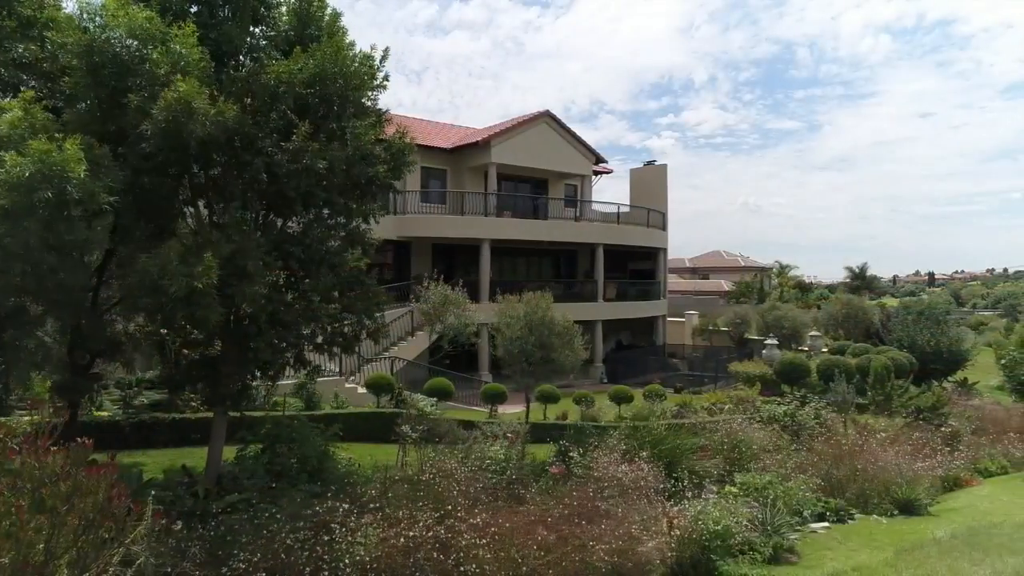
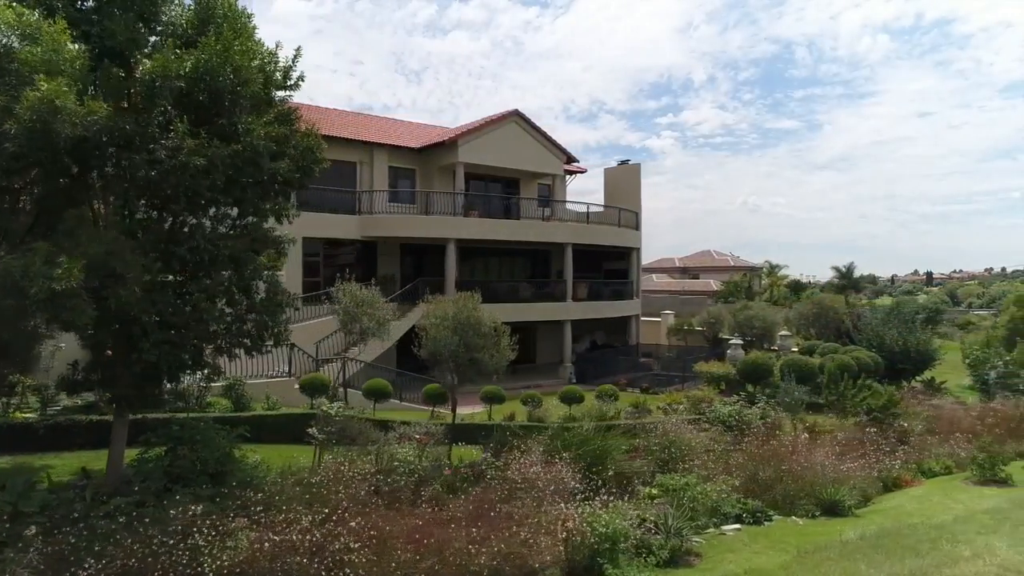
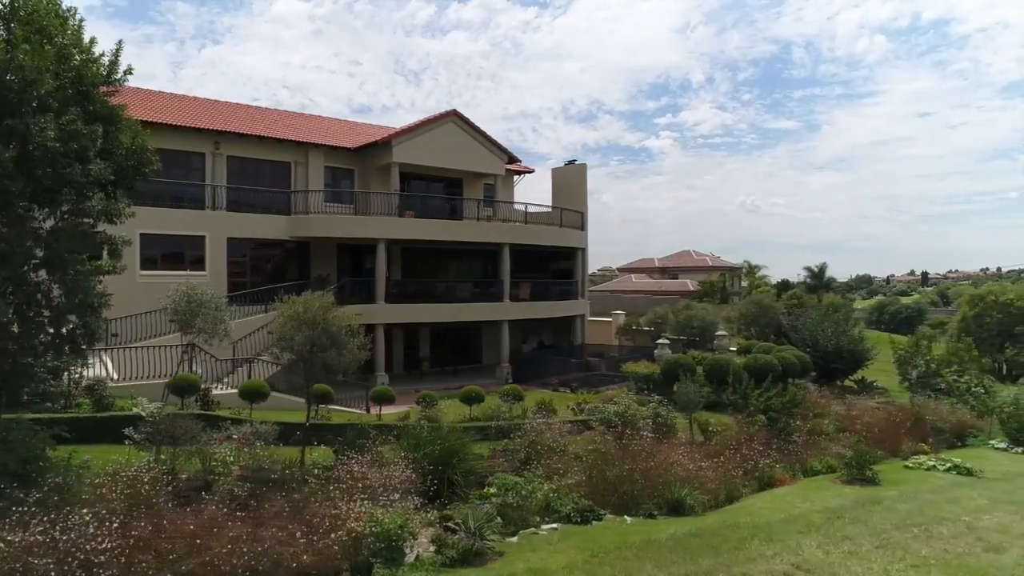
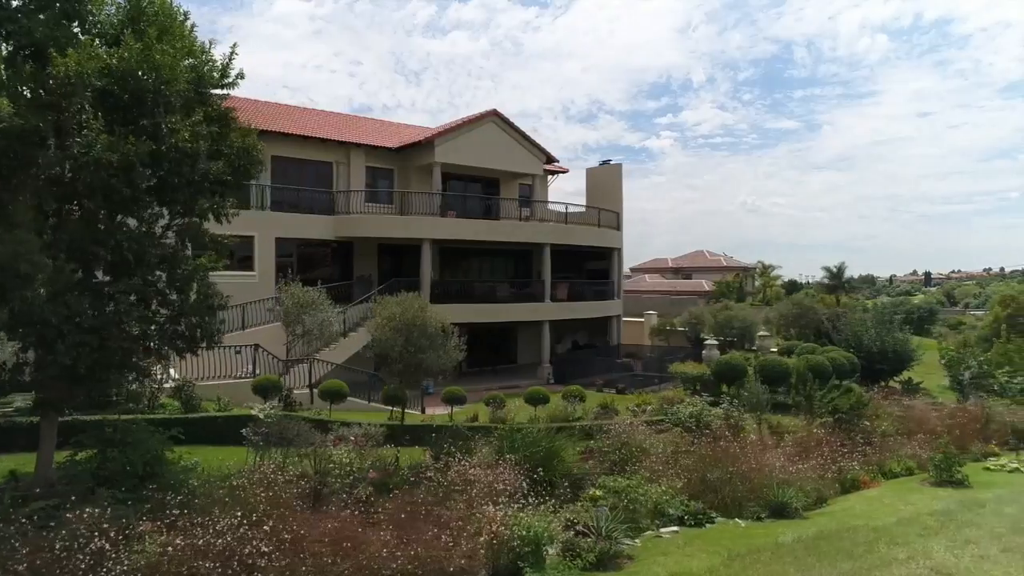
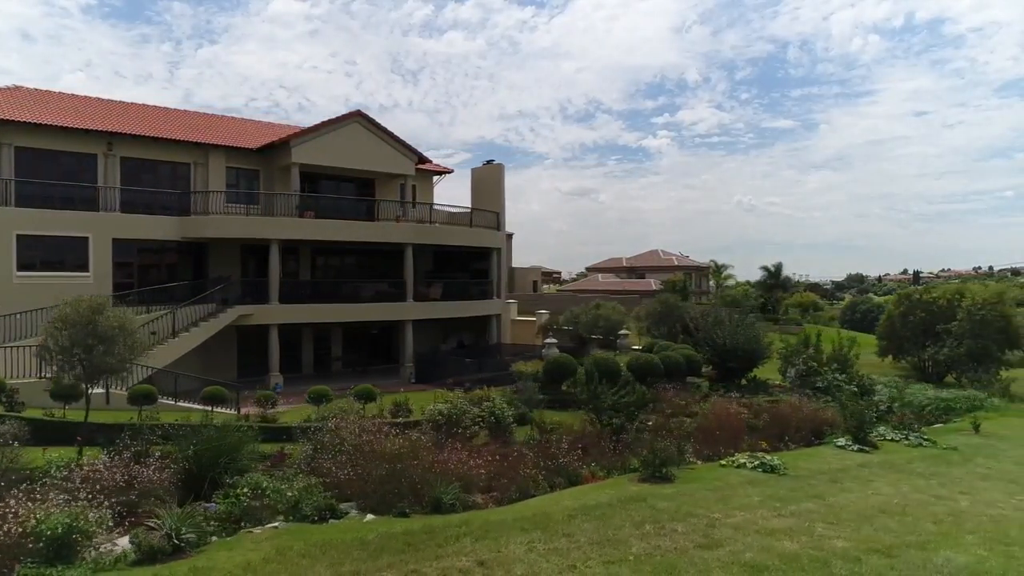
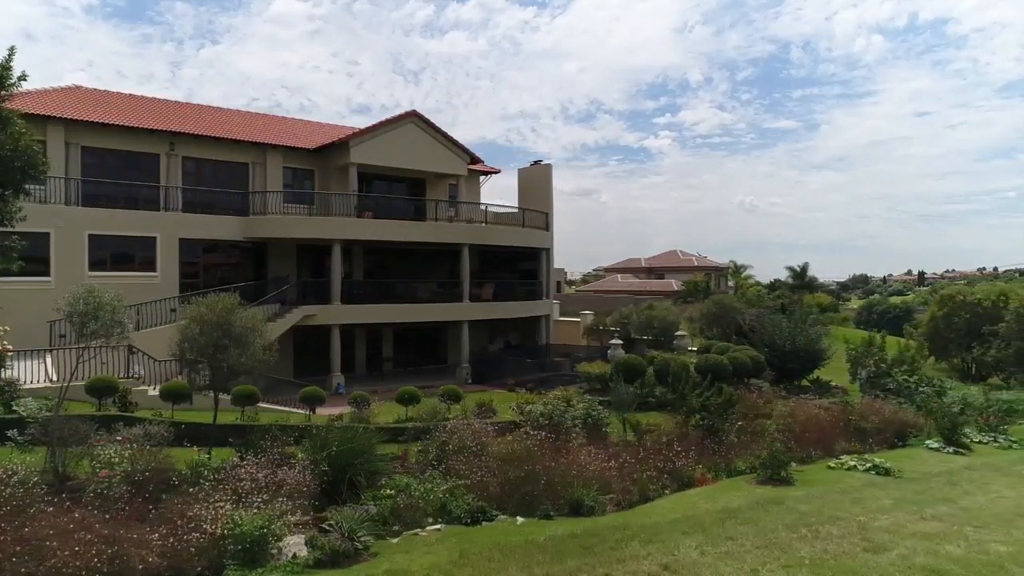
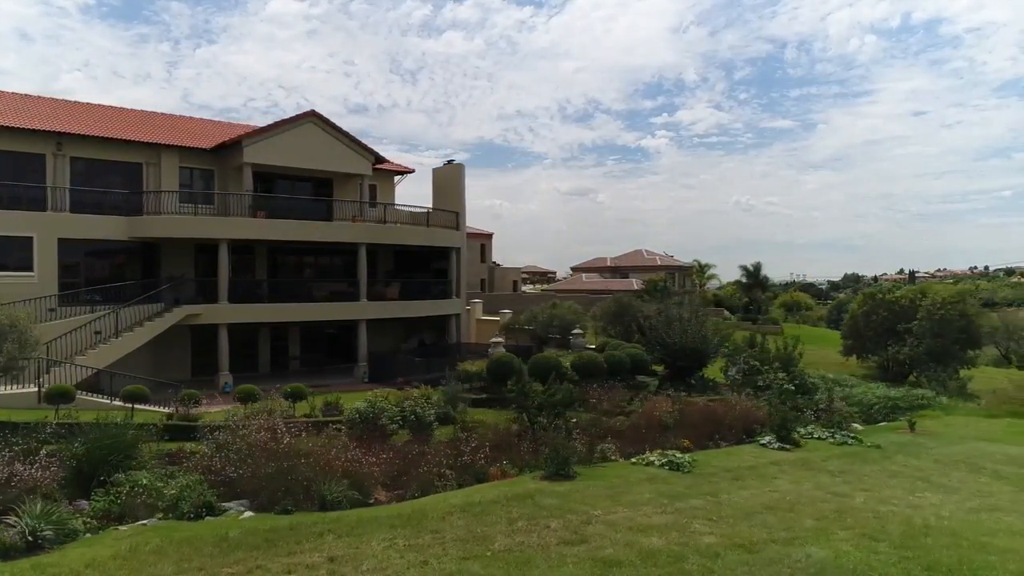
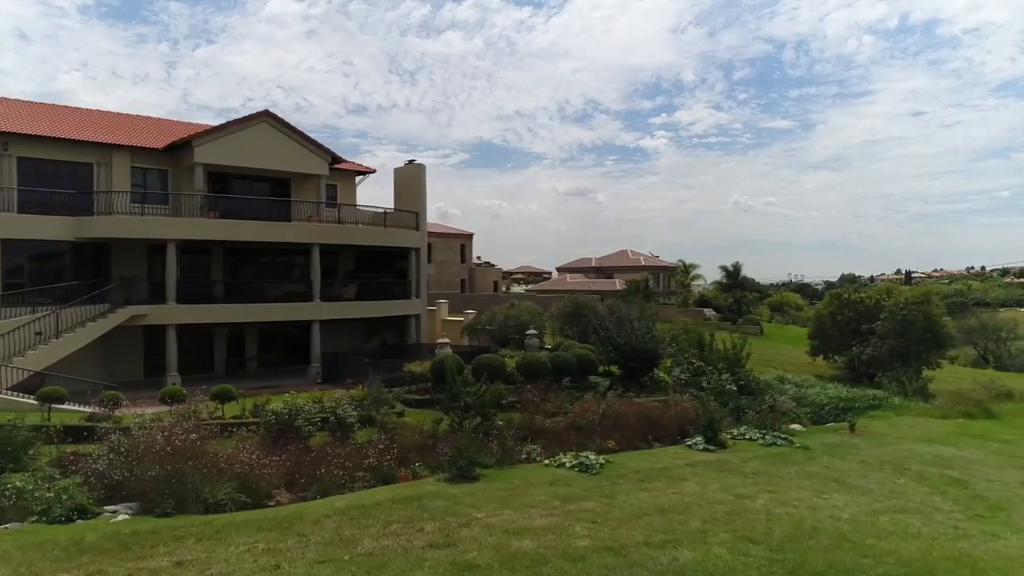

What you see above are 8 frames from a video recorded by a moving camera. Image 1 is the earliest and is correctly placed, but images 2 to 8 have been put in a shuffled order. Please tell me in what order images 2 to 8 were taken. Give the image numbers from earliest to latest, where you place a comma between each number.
2, 4, 3, 6, 5, 7, 8
